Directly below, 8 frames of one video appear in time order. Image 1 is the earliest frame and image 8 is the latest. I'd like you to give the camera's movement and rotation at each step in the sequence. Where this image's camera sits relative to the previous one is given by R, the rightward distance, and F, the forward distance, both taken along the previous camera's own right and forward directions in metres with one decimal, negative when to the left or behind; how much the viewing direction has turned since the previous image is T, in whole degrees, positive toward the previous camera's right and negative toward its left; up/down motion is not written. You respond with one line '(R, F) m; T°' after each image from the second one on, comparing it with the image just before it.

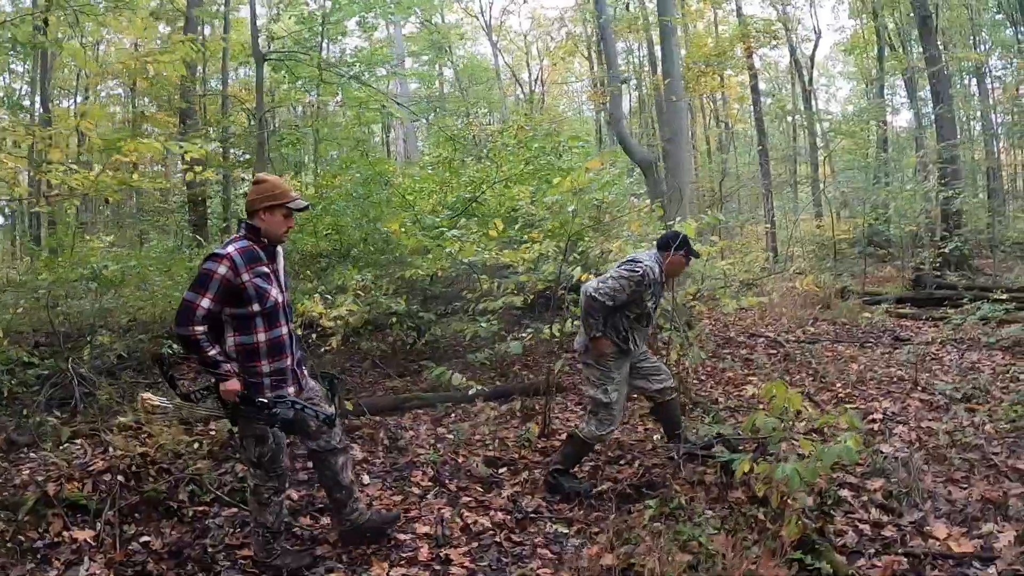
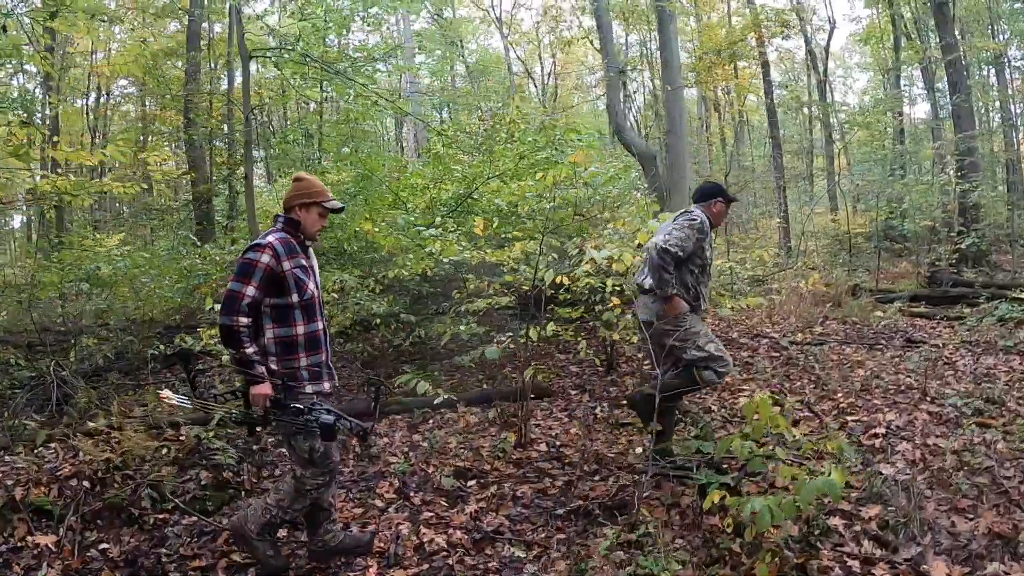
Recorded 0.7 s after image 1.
(+0.3, +0.3) m; -1°
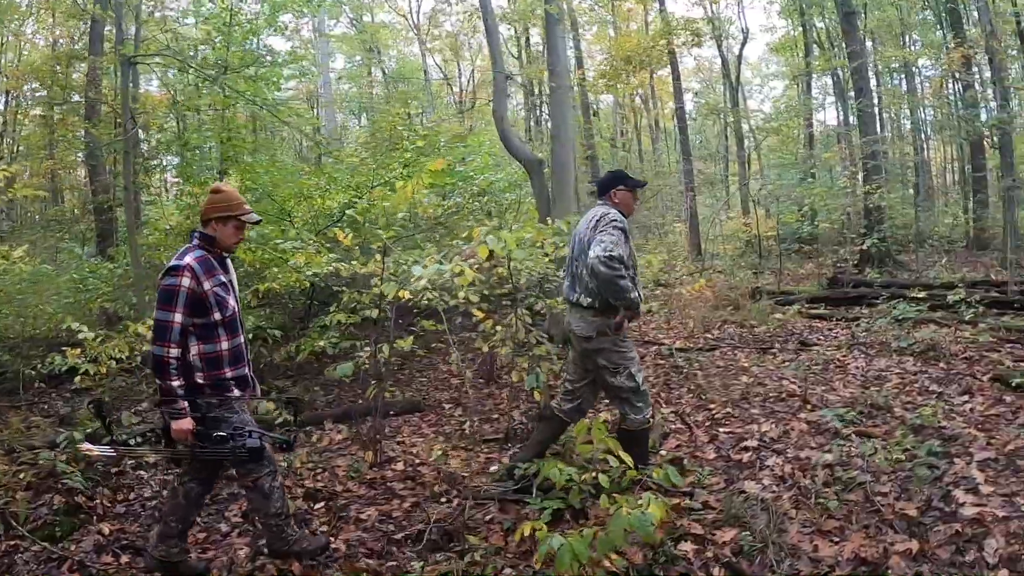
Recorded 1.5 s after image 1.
(+0.6, +0.6) m; +5°
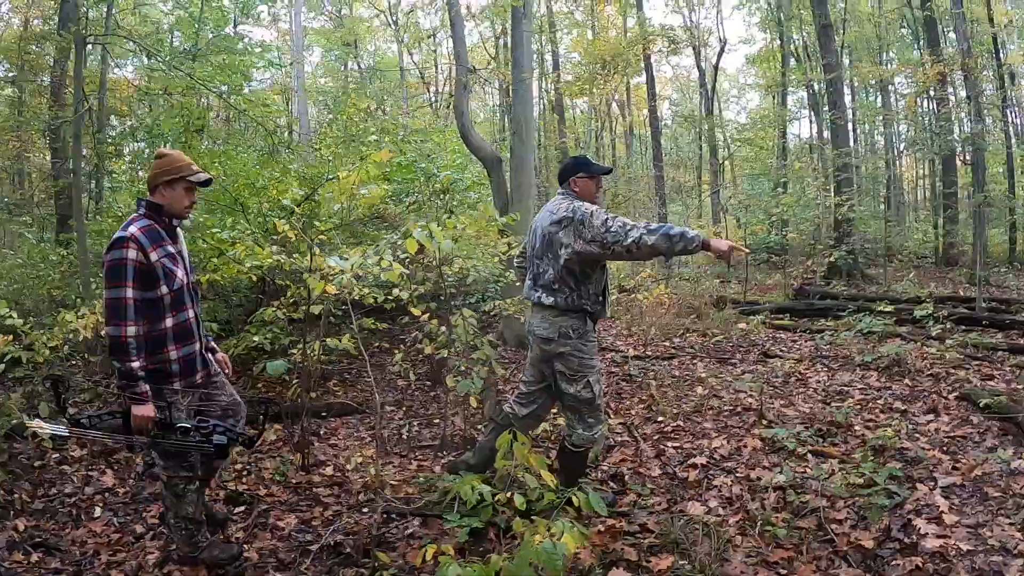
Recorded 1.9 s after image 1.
(+0.2, +0.3) m; +2°
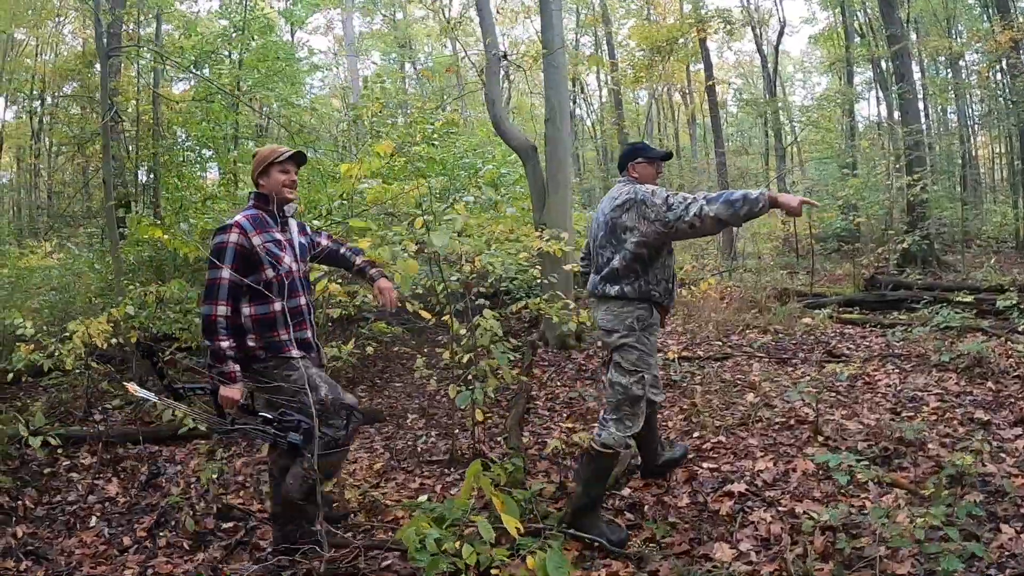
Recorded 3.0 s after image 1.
(+0.3, +0.4) m; -5°
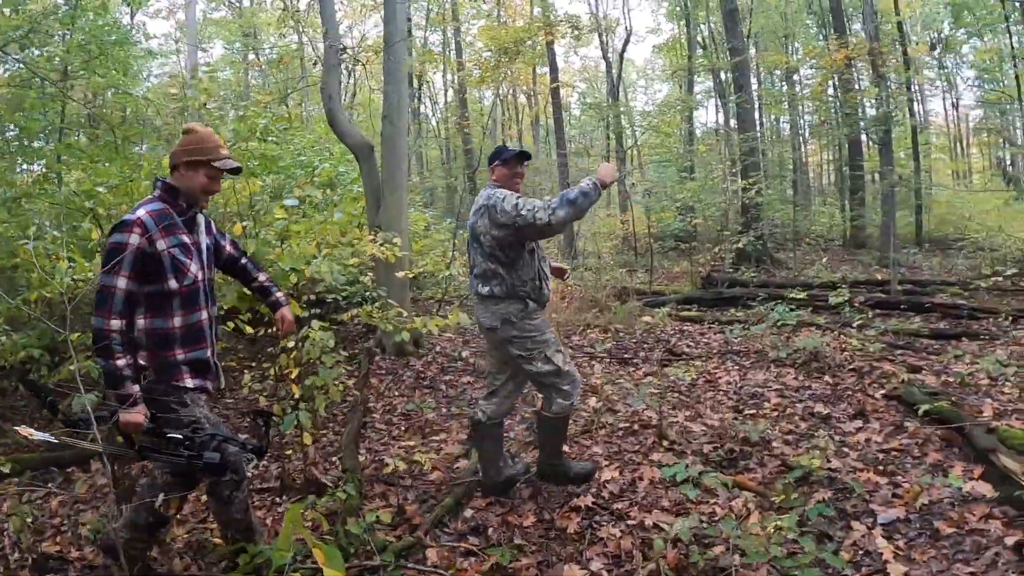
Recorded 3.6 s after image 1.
(+0.2, +0.3) m; +12°
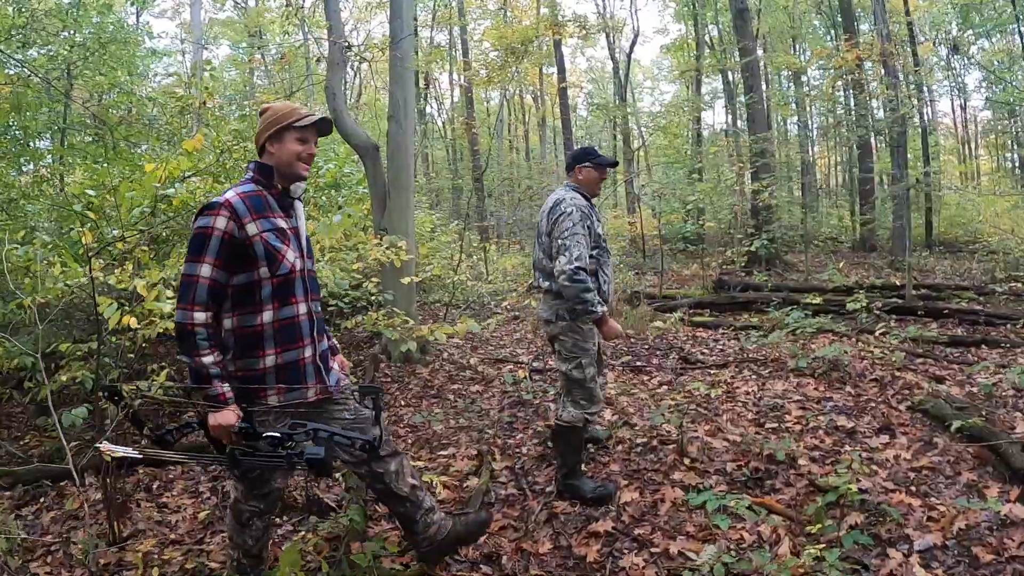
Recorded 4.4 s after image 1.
(0.0, +0.1) m; 0°
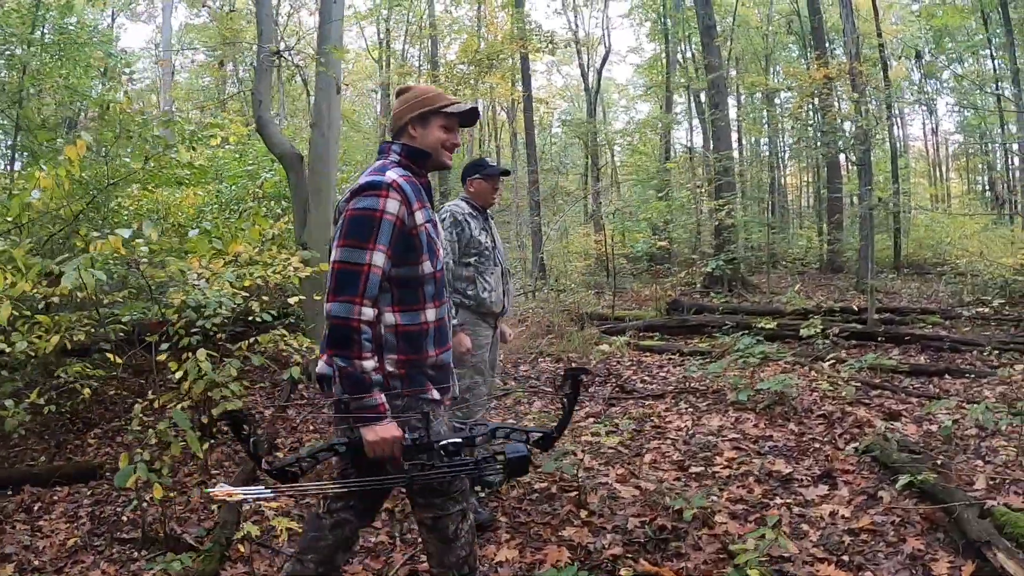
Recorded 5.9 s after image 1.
(+0.4, +0.4) m; +1°
